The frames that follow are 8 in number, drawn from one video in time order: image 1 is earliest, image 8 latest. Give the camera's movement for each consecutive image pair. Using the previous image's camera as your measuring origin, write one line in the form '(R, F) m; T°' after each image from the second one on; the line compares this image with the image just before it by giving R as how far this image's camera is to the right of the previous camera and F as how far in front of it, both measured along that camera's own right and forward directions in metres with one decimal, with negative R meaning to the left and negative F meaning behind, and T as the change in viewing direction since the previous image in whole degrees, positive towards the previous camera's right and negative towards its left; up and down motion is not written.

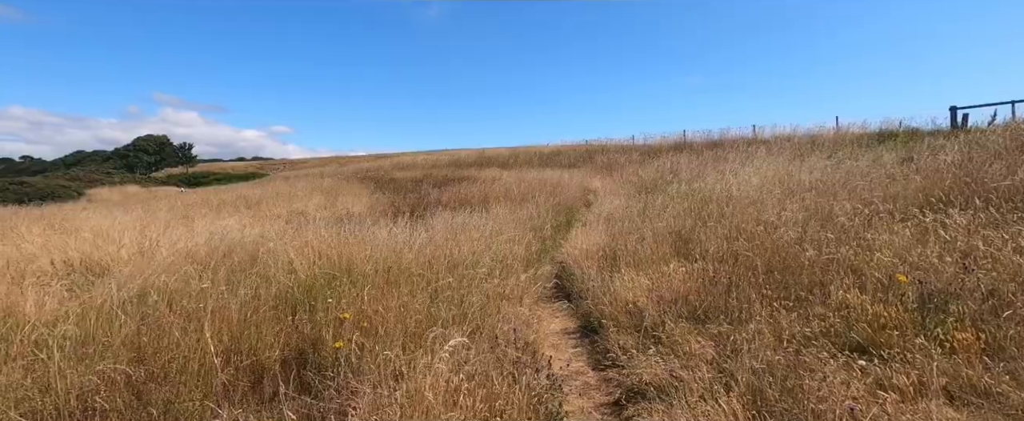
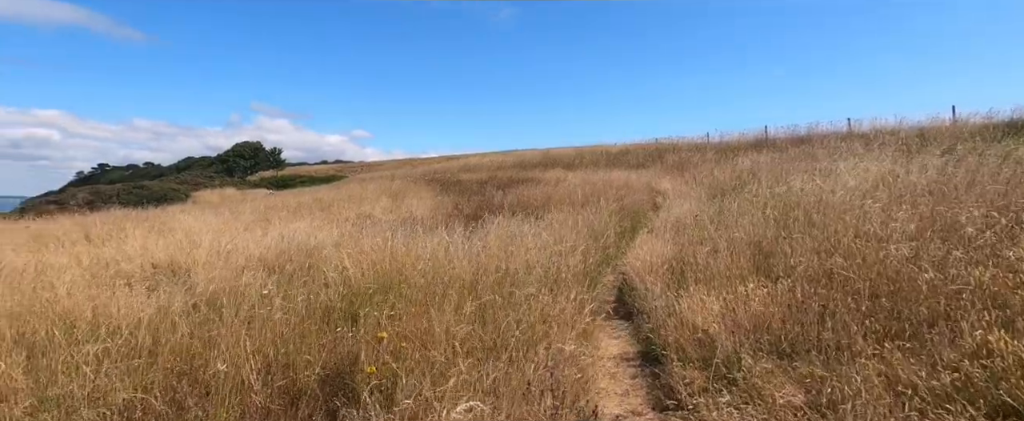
(+0.1, +0.3) m; -8°
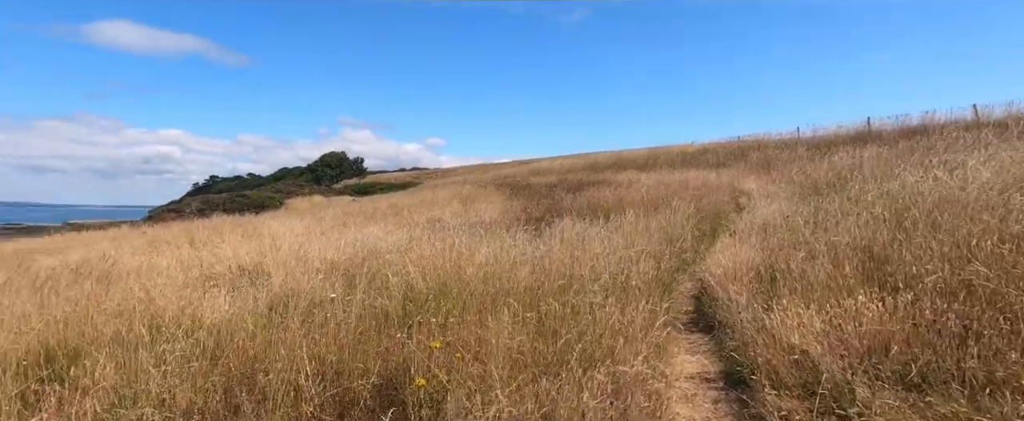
(+0.1, +0.2) m; -8°
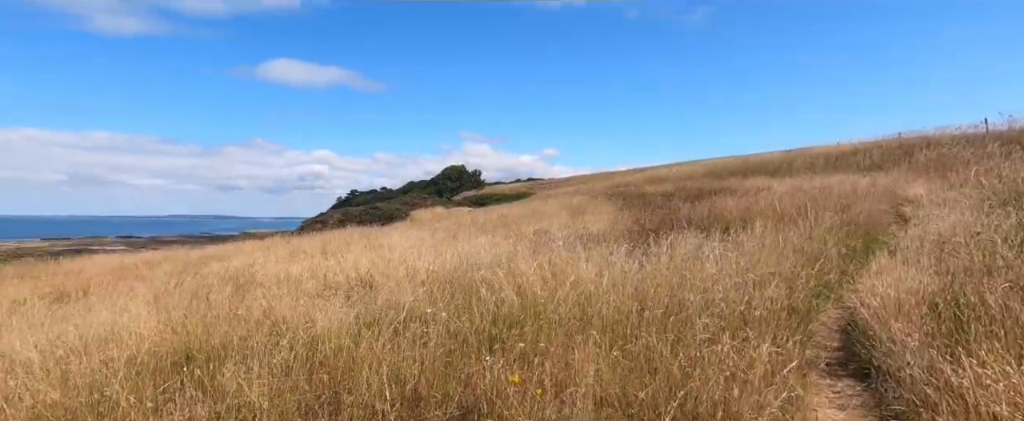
(+0.1, +0.3) m; -13°
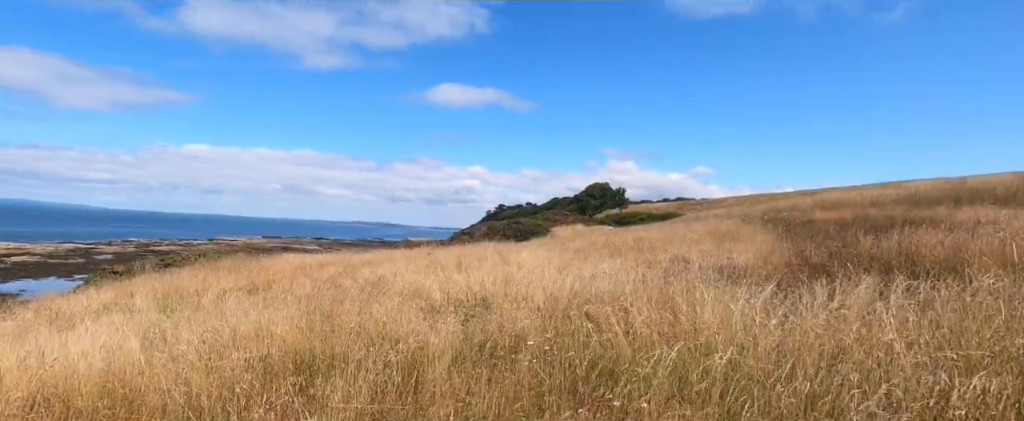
(+0.2, +0.4) m; -17°
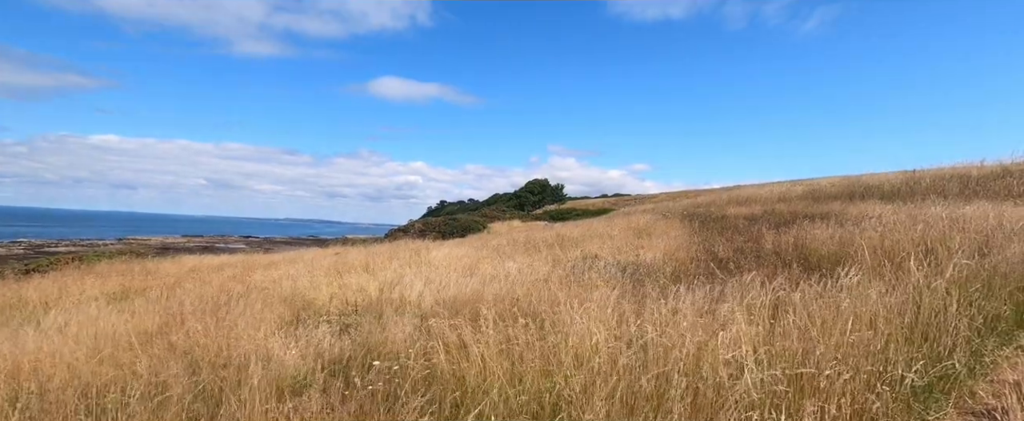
(+0.7, +0.5) m; +7°
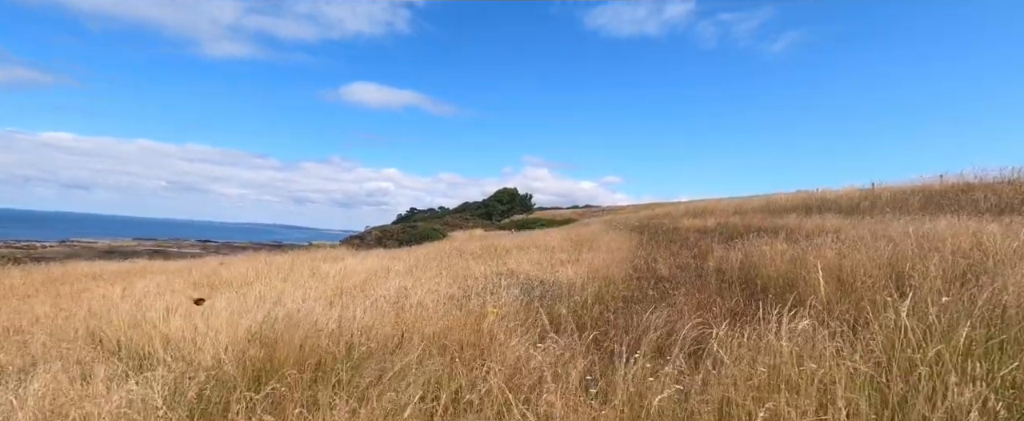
(+1.1, +1.5) m; +3°
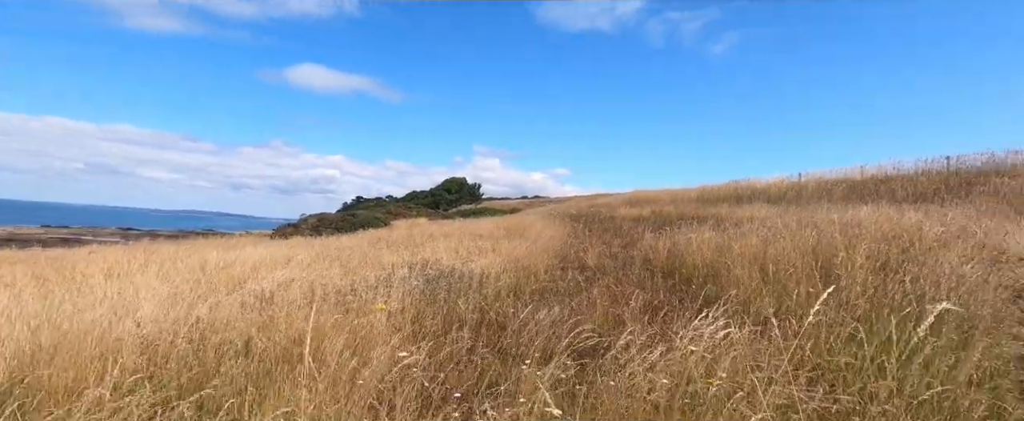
(+0.5, +0.7) m; +6°
